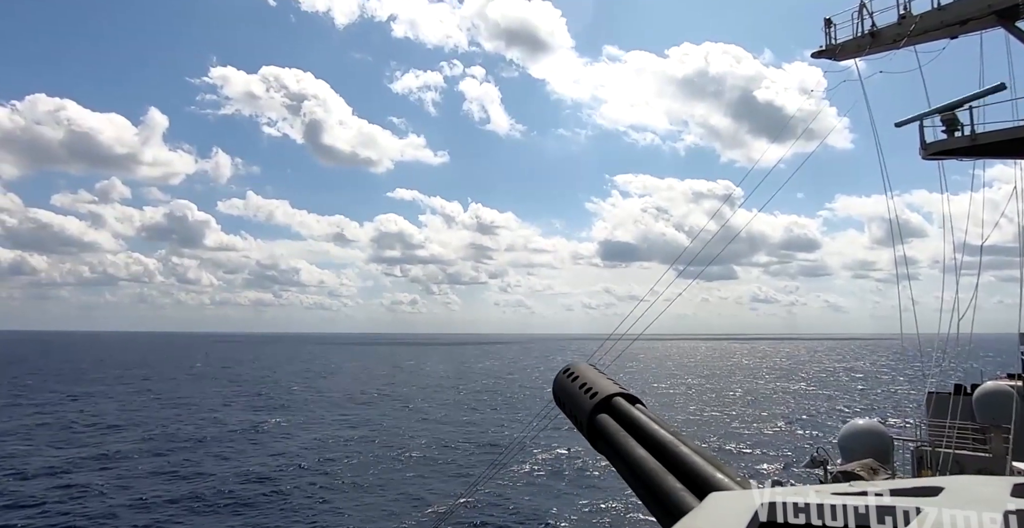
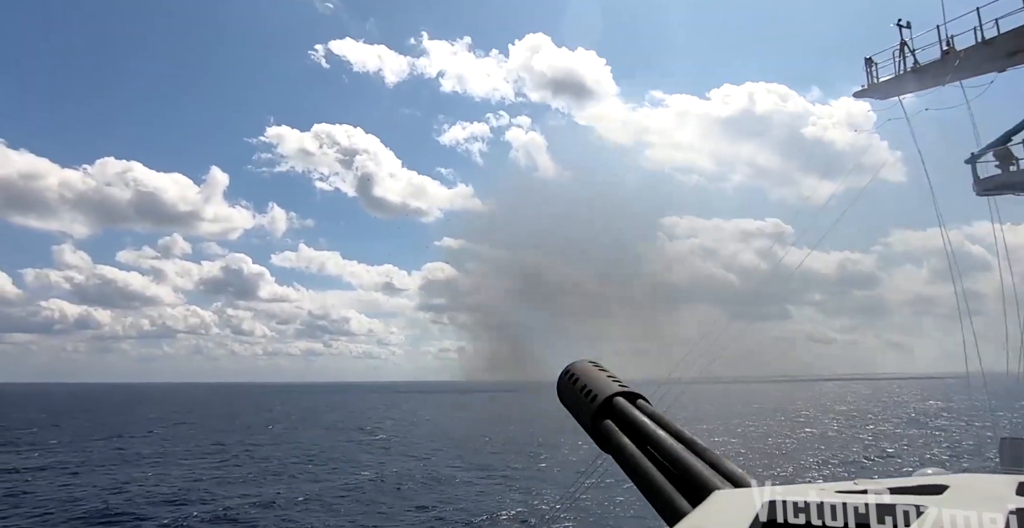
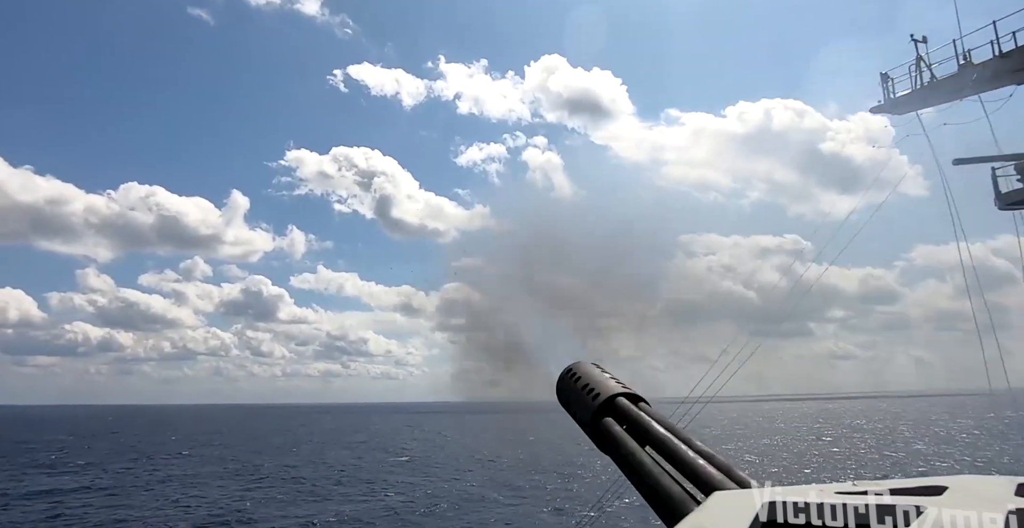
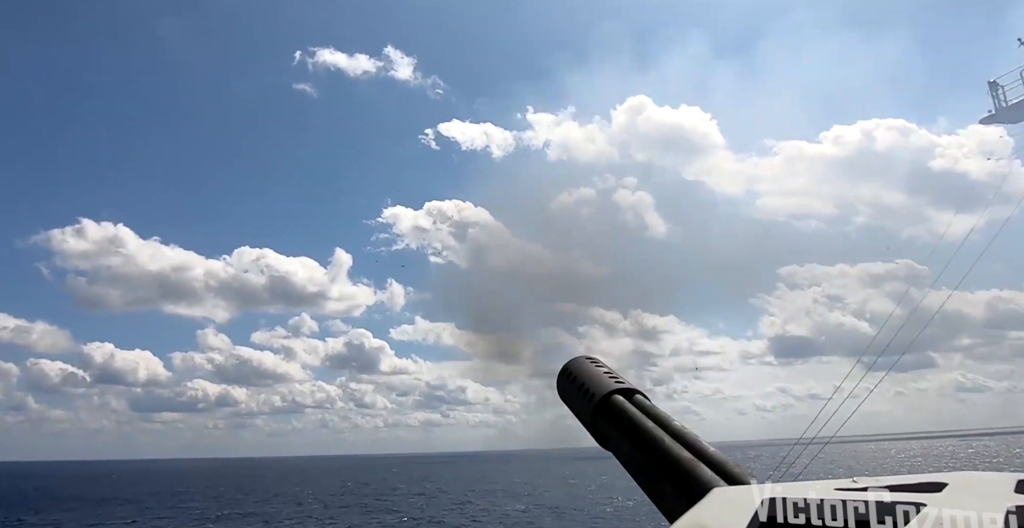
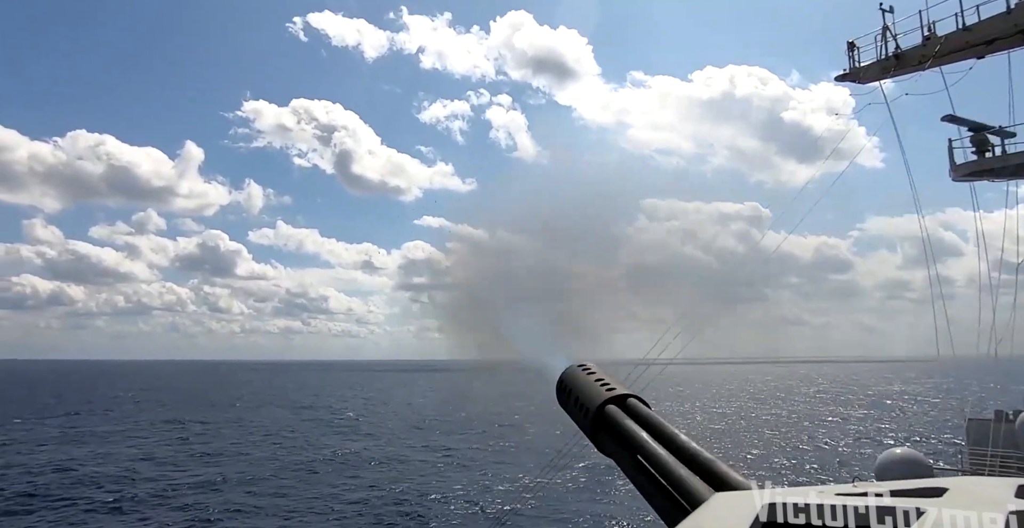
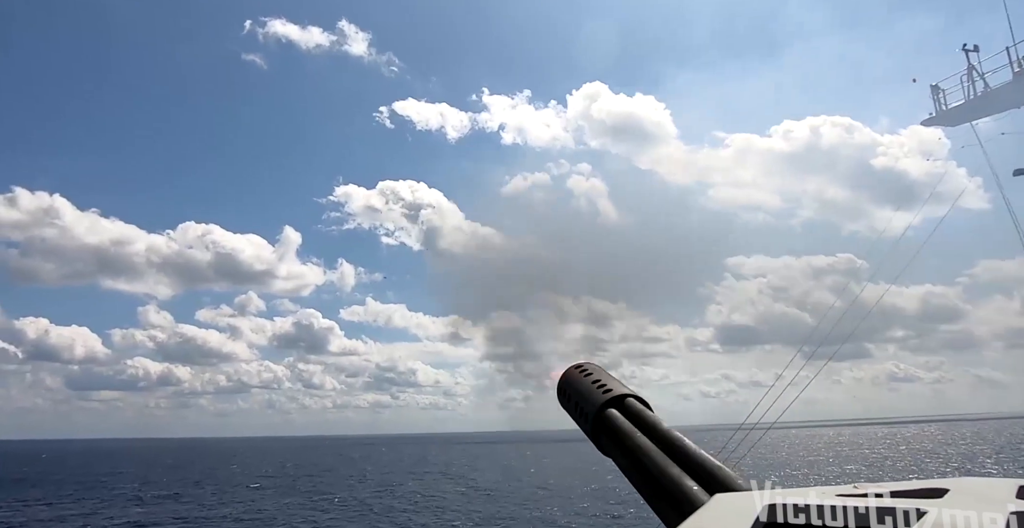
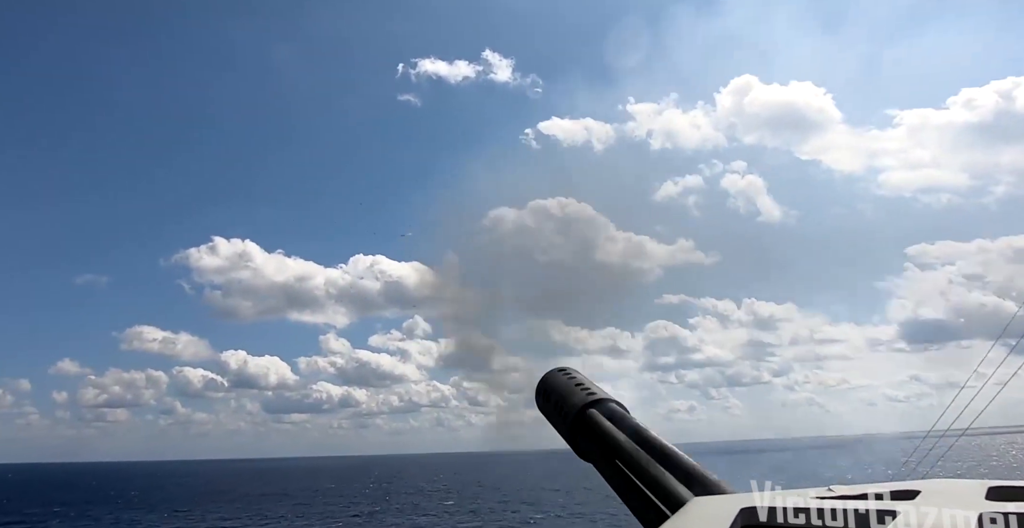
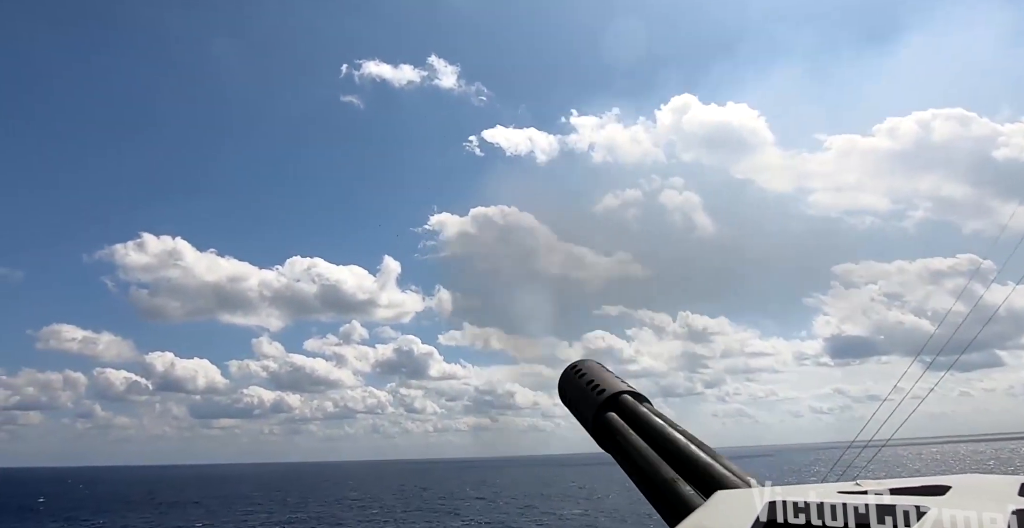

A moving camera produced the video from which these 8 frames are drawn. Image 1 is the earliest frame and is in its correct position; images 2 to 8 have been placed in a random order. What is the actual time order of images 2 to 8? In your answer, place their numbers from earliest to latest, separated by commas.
5, 2, 3, 6, 4, 8, 7
